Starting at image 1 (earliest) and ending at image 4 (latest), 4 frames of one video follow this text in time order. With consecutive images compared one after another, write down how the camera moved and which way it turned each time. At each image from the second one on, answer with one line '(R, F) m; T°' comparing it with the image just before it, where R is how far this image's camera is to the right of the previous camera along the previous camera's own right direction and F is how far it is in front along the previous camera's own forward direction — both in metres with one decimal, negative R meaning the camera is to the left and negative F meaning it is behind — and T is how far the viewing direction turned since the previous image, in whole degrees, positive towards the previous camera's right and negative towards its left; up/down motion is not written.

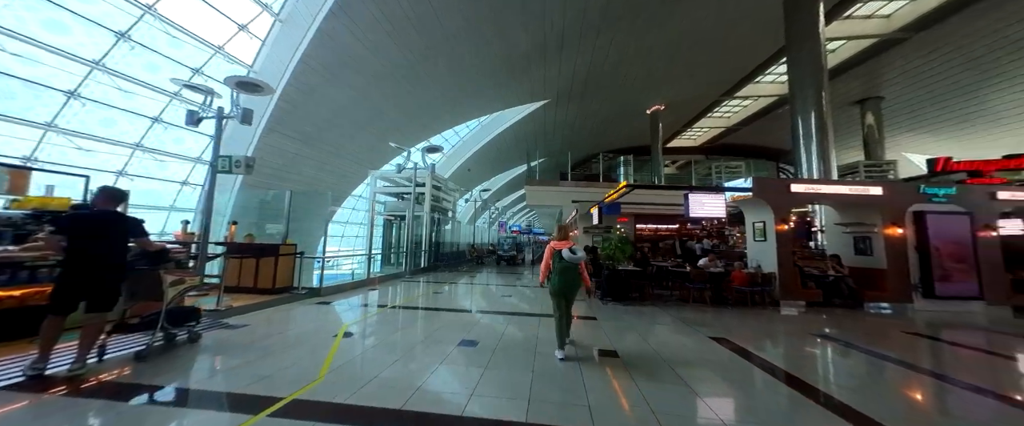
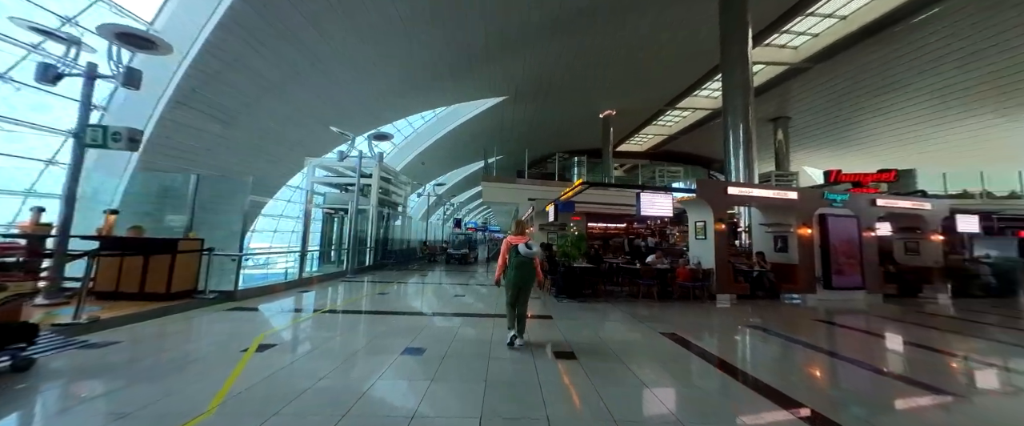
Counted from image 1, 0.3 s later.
(0.0, +0.2) m; +9°
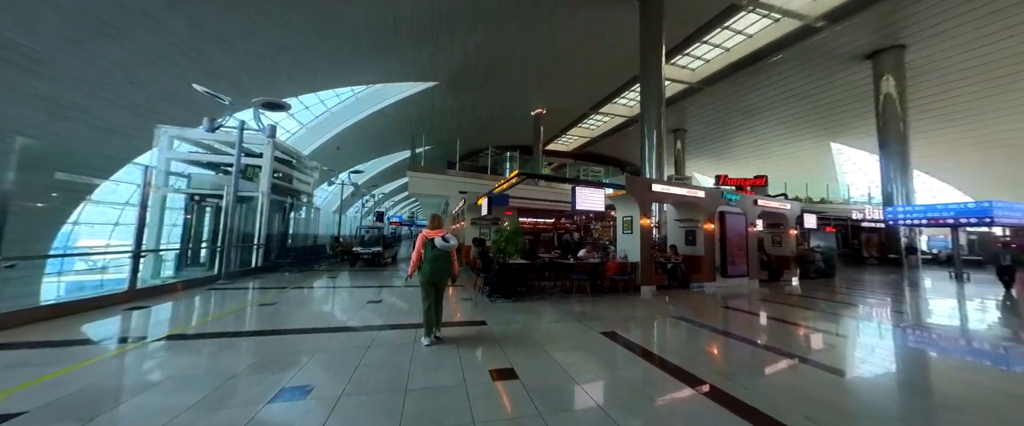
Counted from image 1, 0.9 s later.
(+0.1, +0.5) m; +14°
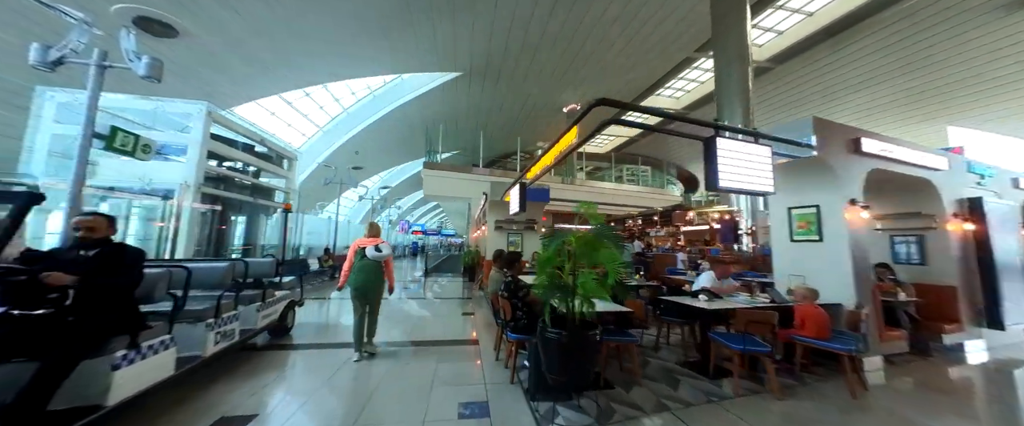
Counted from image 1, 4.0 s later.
(-0.3, +2.3) m; -6°
